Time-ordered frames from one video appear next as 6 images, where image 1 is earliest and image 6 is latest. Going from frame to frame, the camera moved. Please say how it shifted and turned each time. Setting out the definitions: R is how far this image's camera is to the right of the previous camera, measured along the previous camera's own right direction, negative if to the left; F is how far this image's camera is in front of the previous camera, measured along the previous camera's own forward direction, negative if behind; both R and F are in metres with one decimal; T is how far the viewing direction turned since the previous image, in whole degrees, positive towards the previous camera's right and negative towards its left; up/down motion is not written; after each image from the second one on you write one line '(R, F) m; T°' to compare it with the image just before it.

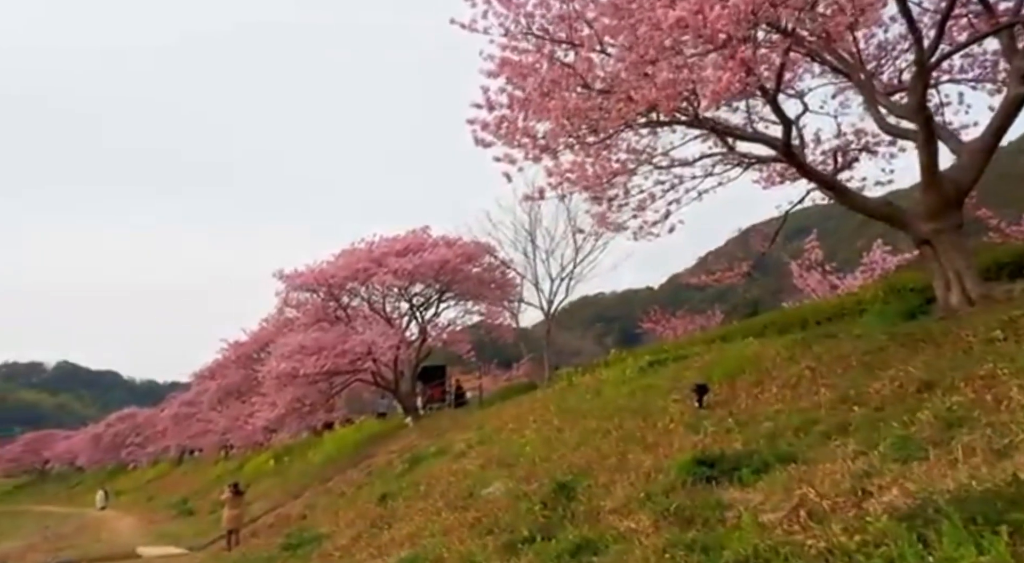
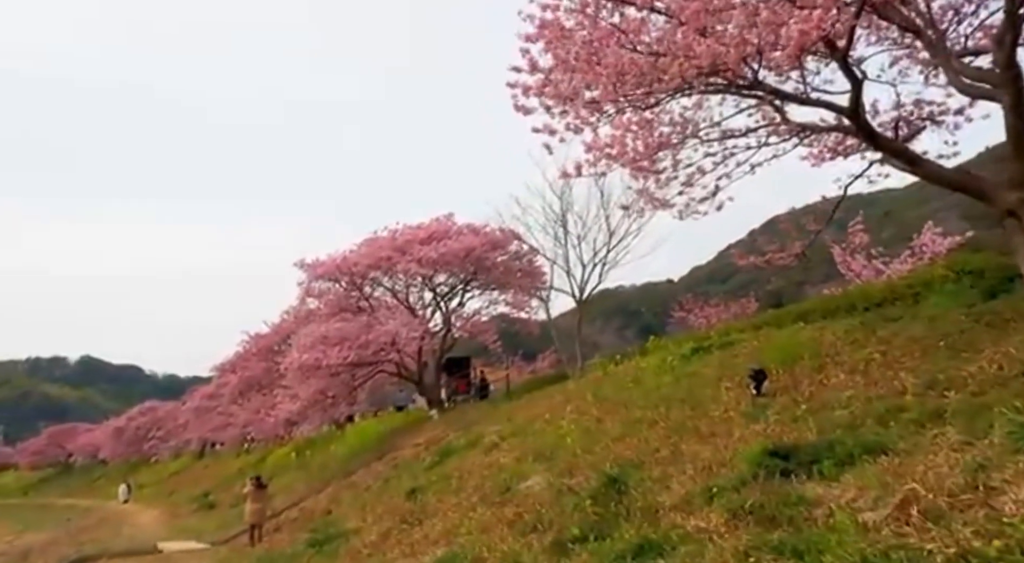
(-0.3, +0.8) m; -1°
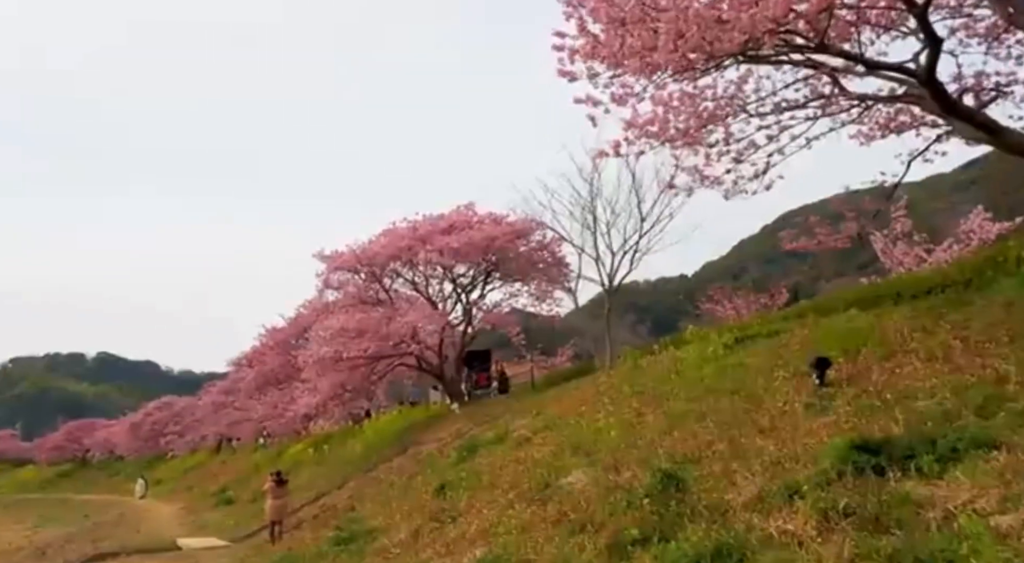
(-0.4, +0.7) m; -1°
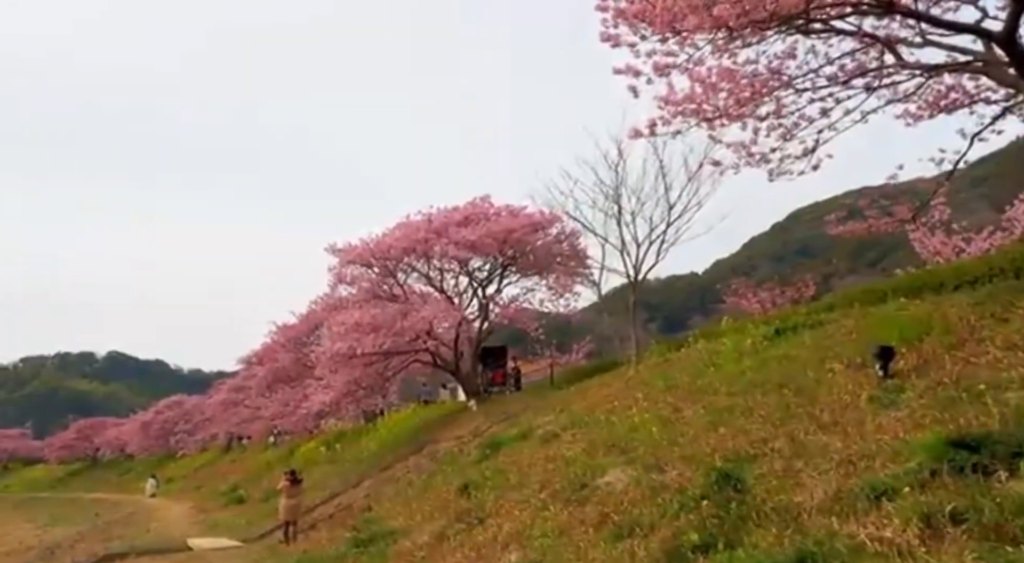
(-0.3, +0.7) m; -1°
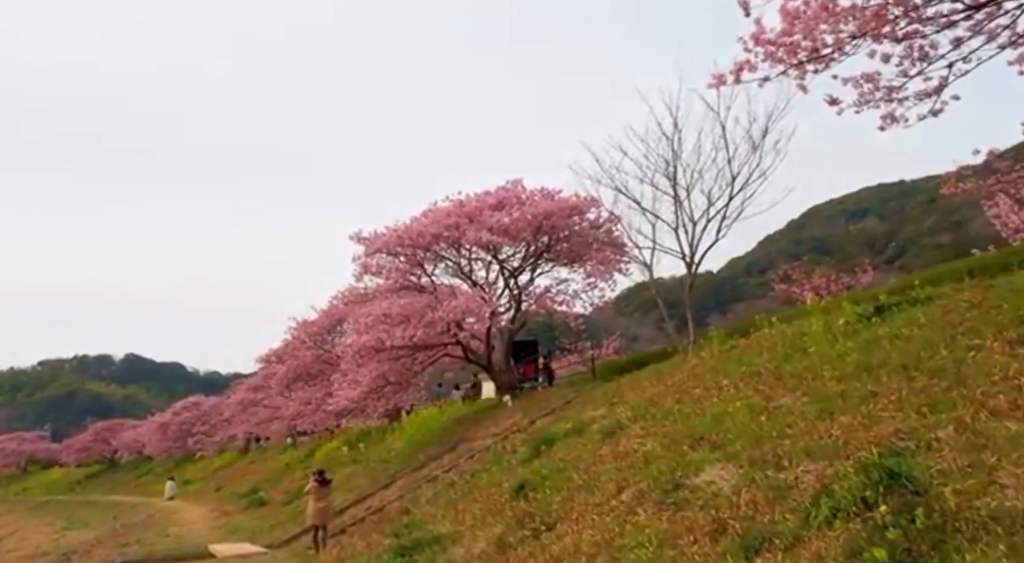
(-0.7, +1.5) m; -1°
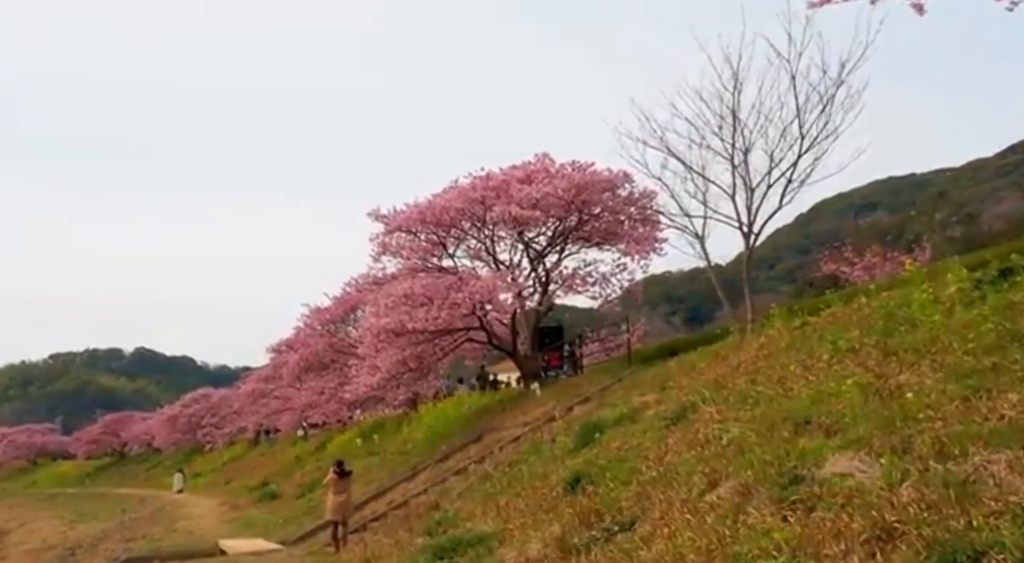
(-0.6, +1.7) m; -1°
